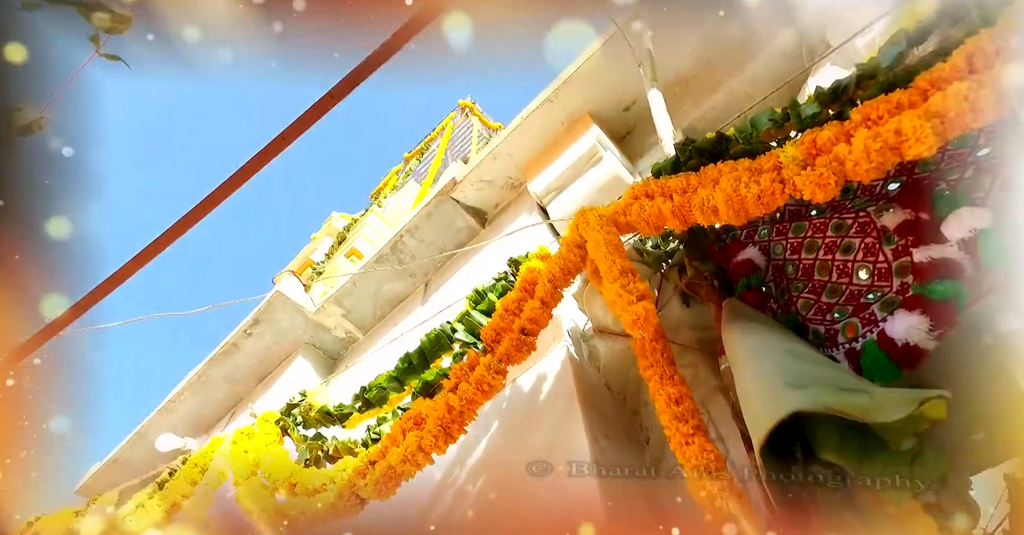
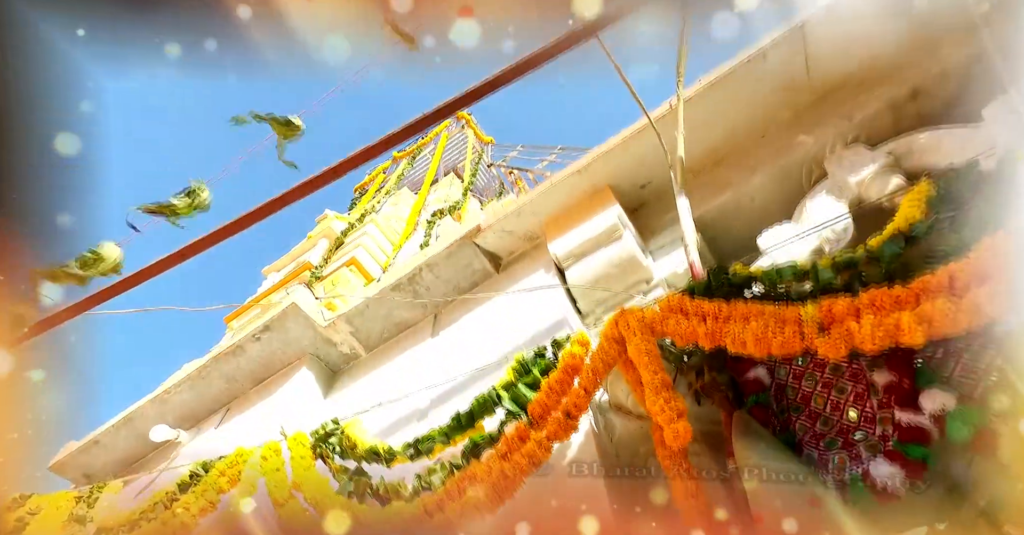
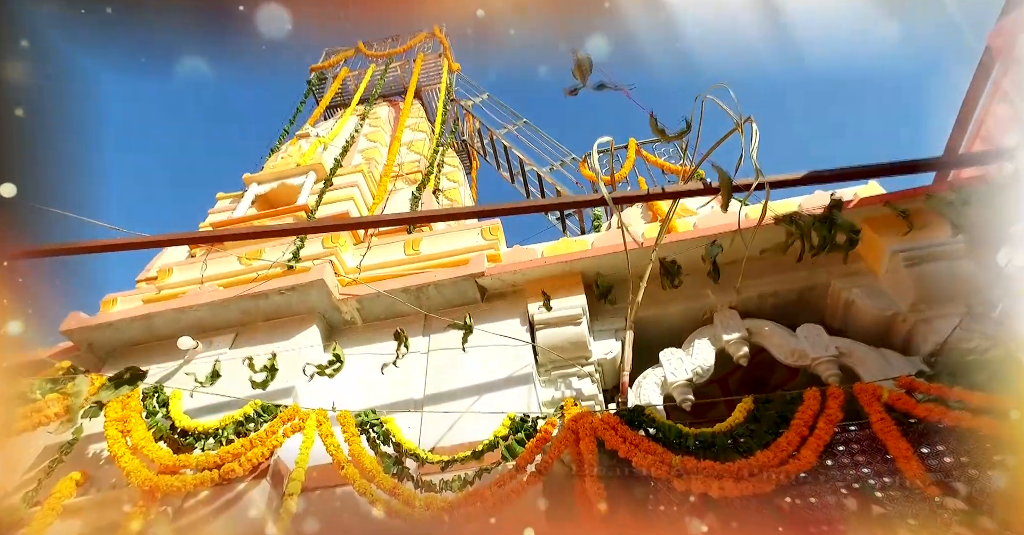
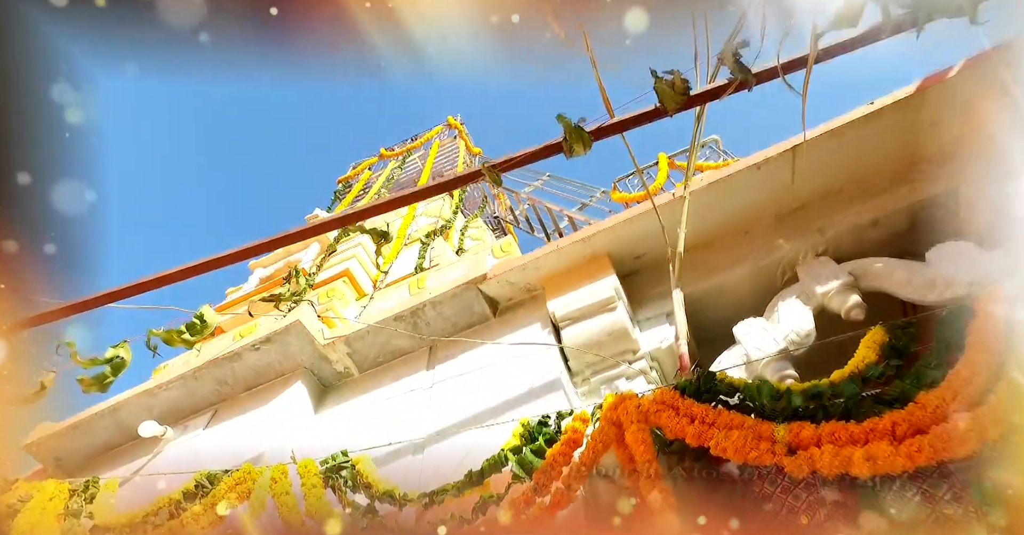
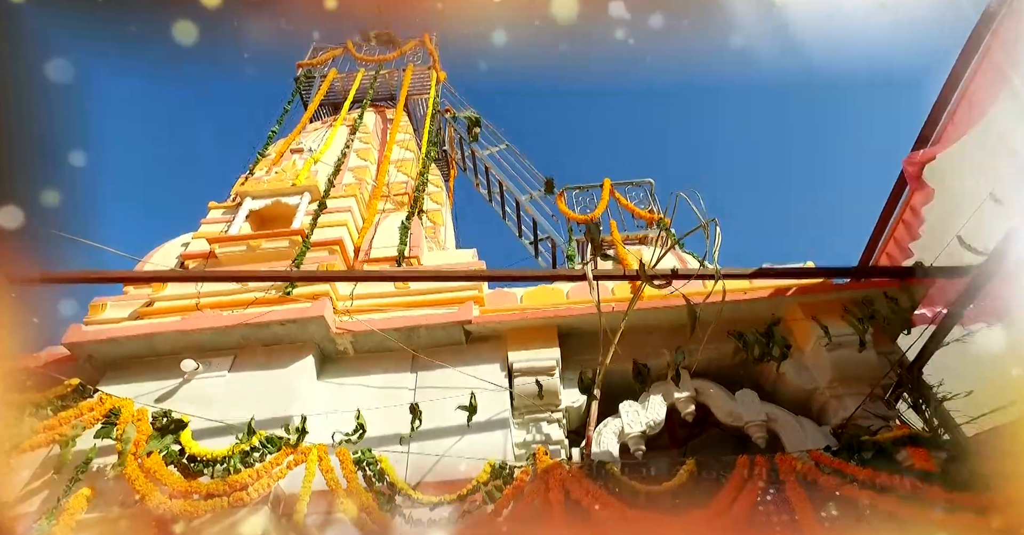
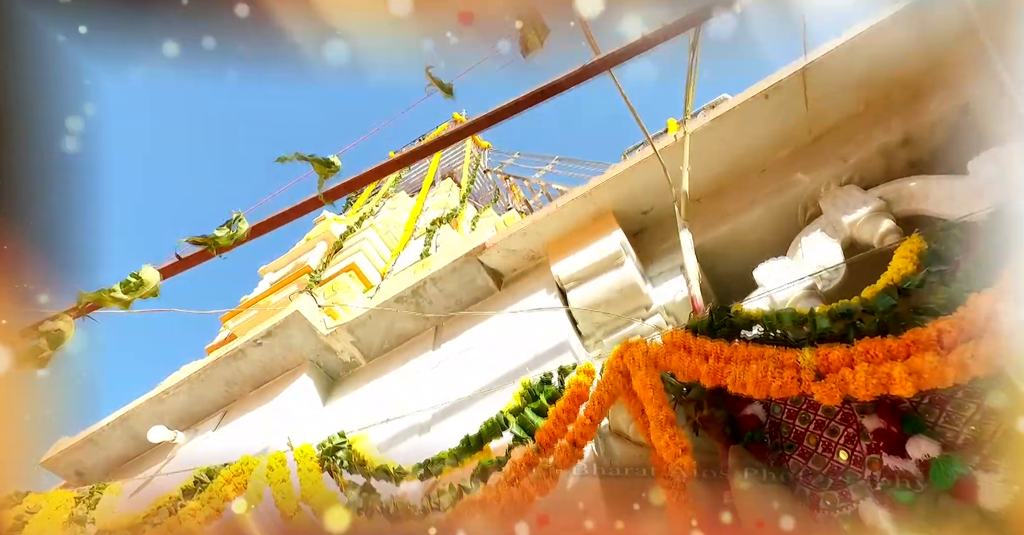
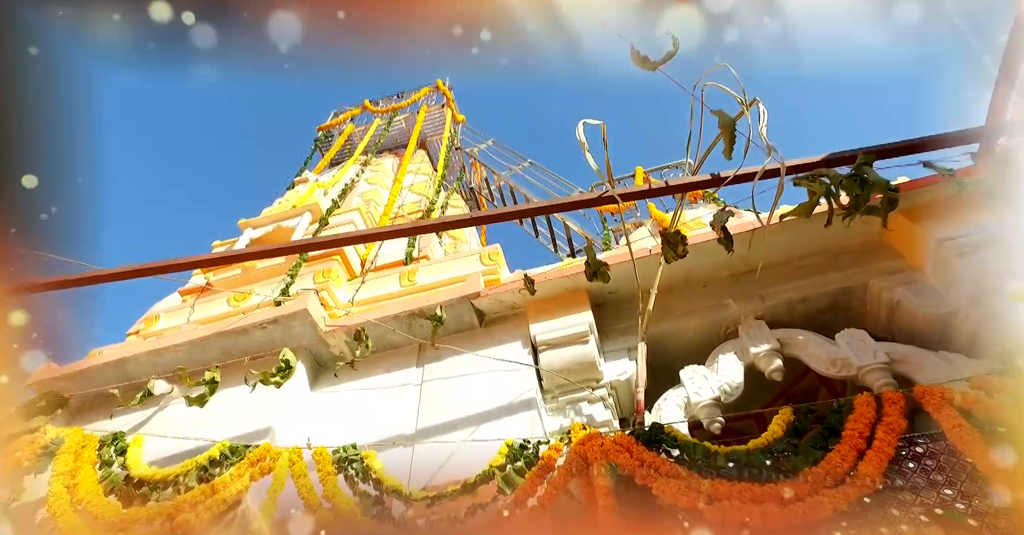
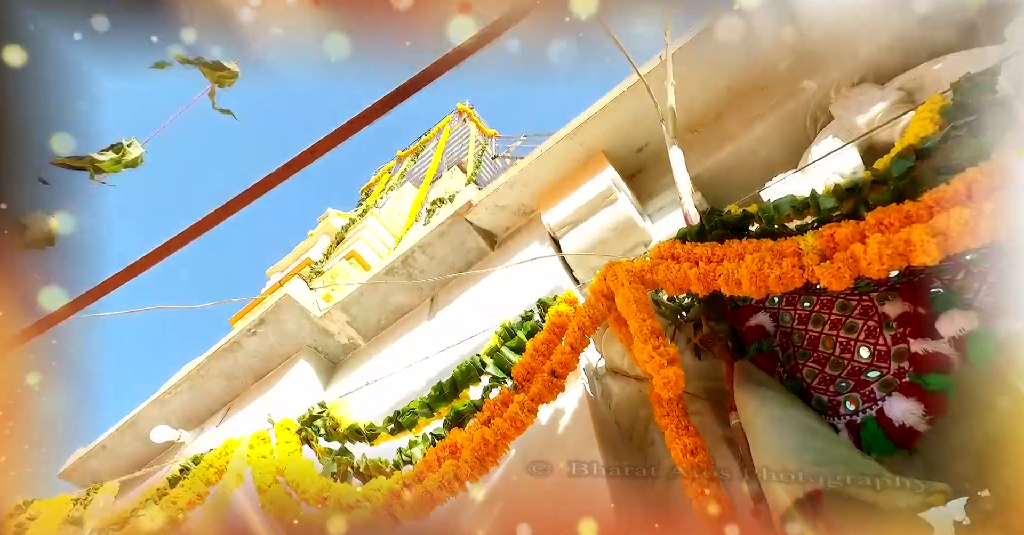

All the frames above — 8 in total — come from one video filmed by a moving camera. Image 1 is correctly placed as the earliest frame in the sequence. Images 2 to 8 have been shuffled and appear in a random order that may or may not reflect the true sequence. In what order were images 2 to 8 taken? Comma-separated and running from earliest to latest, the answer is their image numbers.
8, 2, 6, 4, 7, 3, 5
